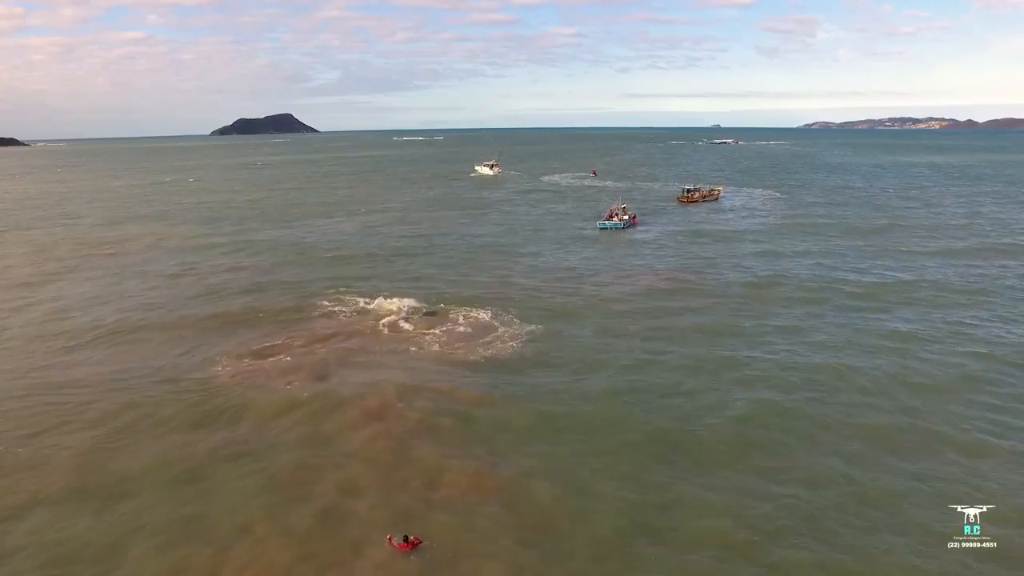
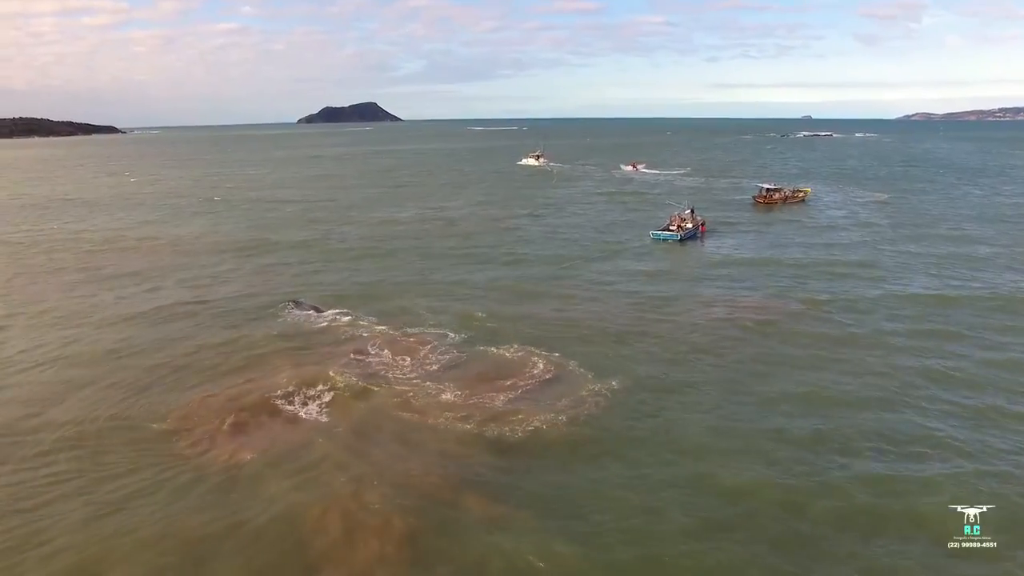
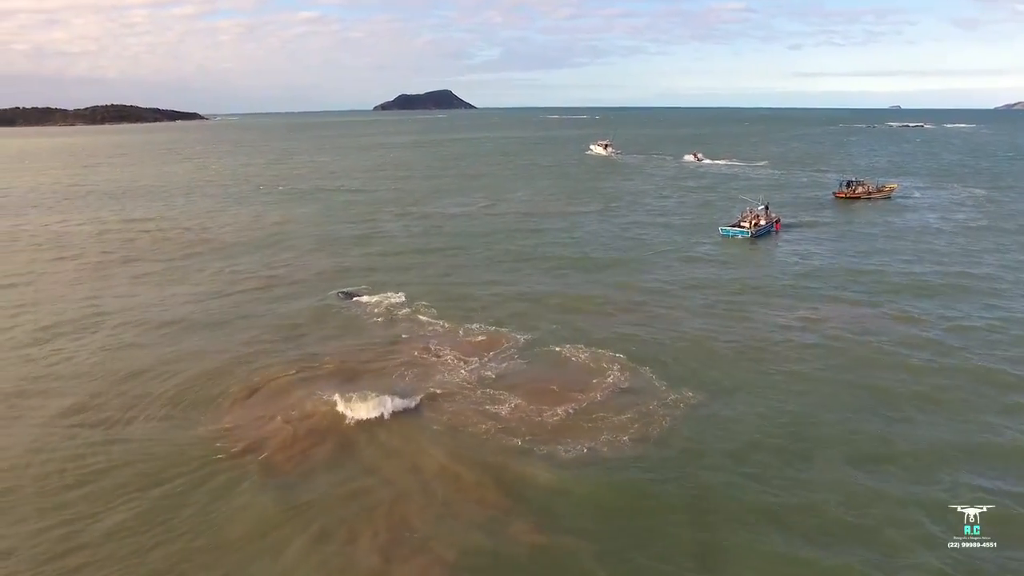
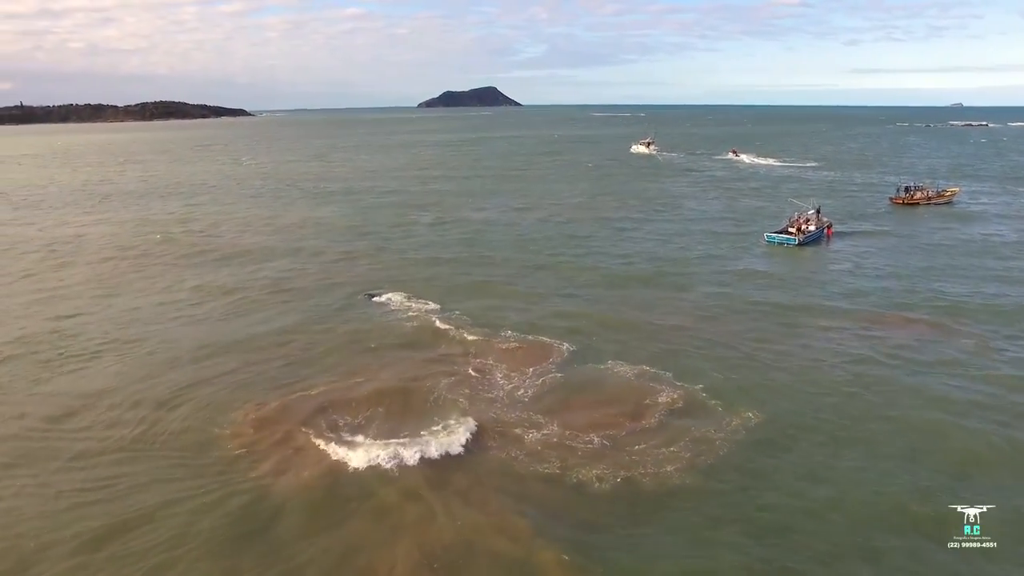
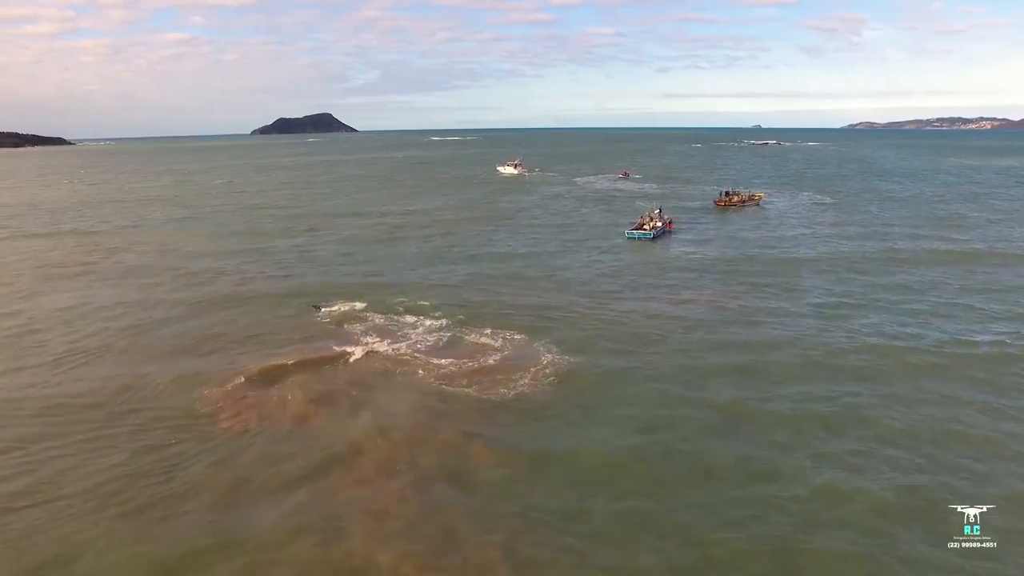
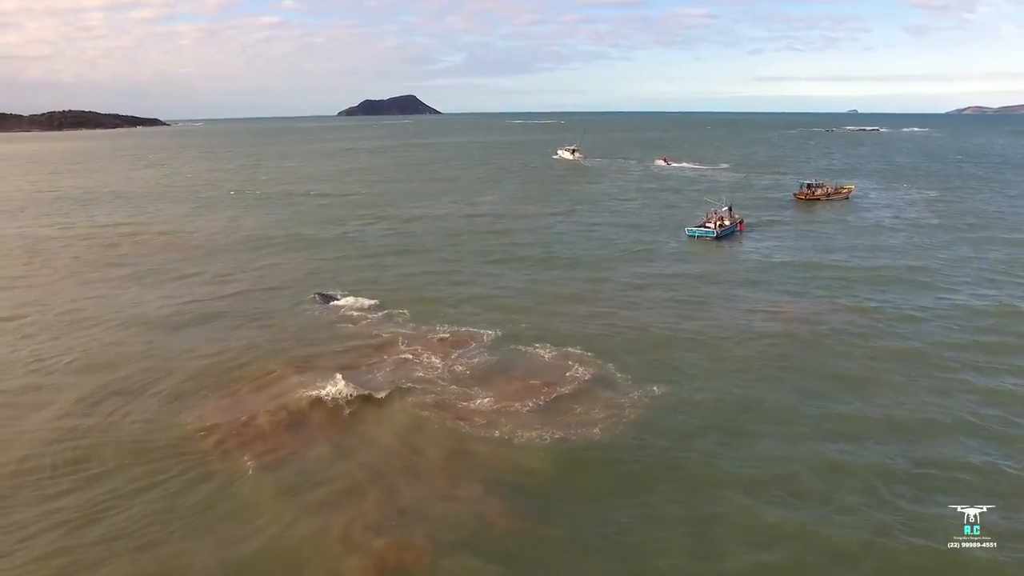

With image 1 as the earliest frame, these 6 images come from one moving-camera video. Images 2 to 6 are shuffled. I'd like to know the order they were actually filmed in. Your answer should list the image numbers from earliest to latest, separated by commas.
5, 2, 6, 3, 4
